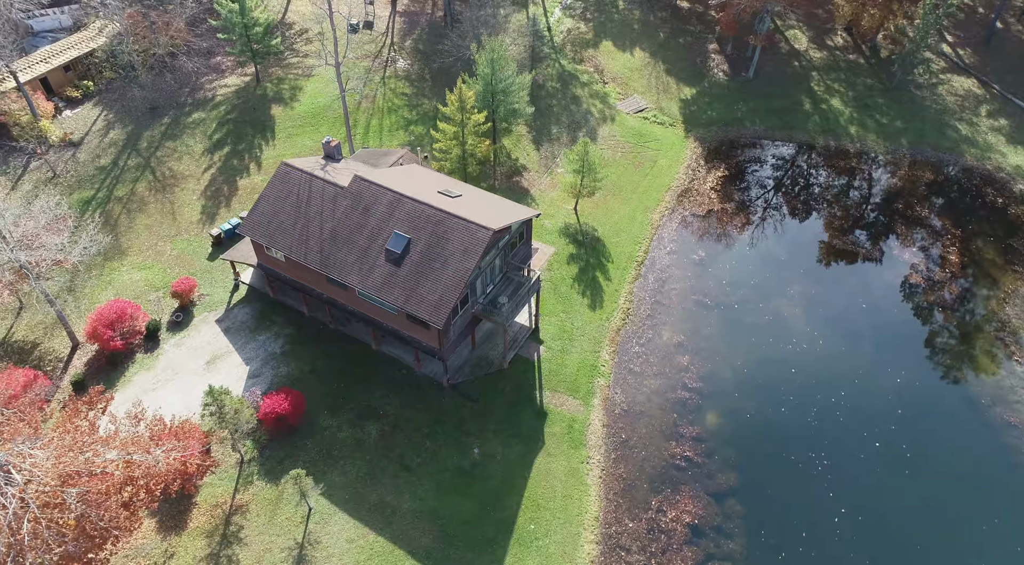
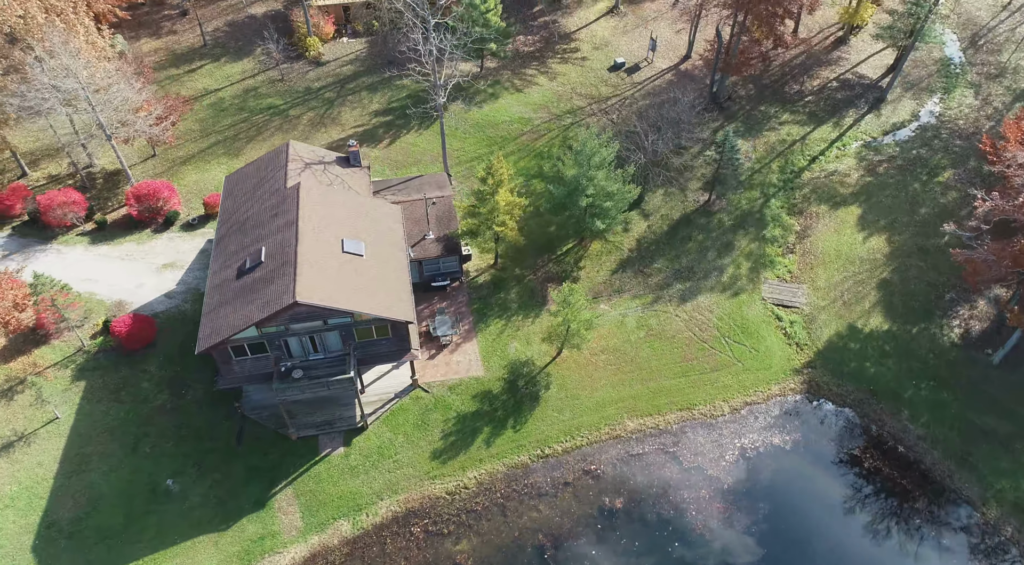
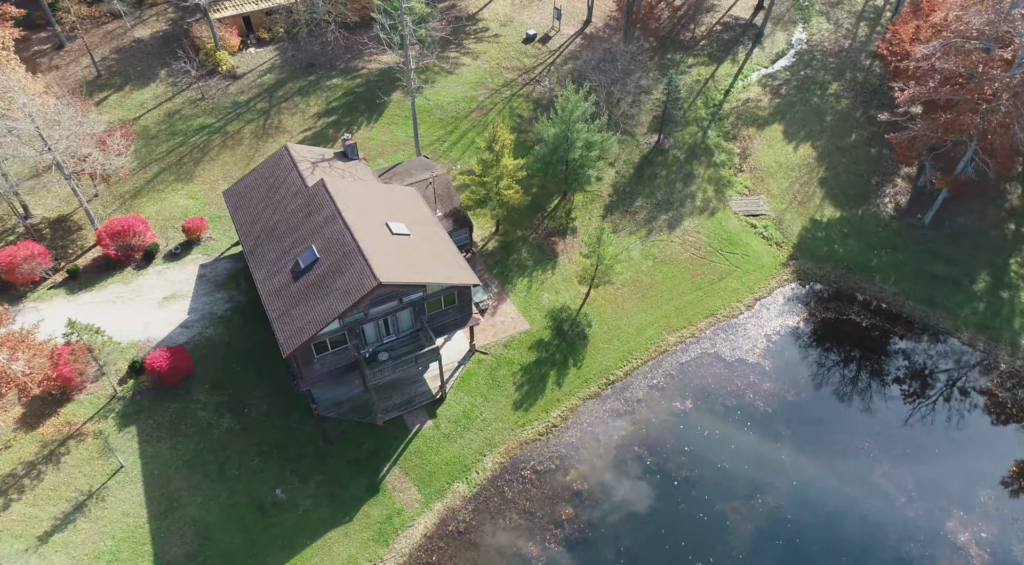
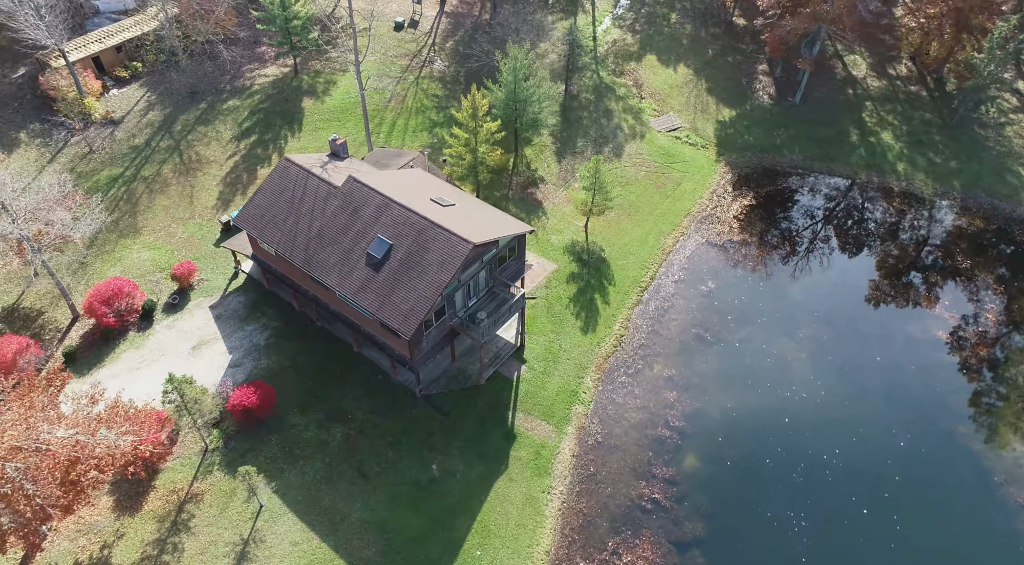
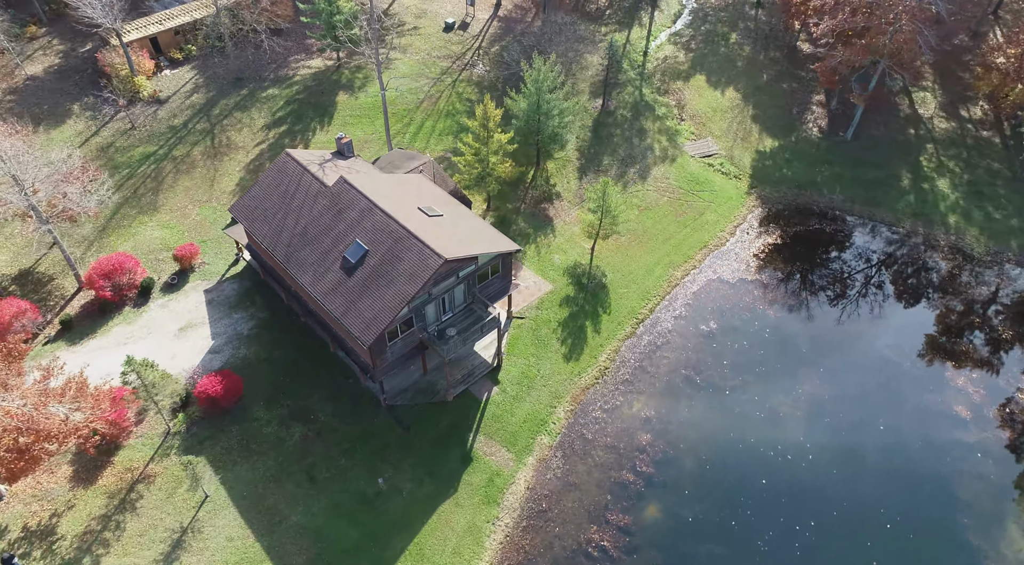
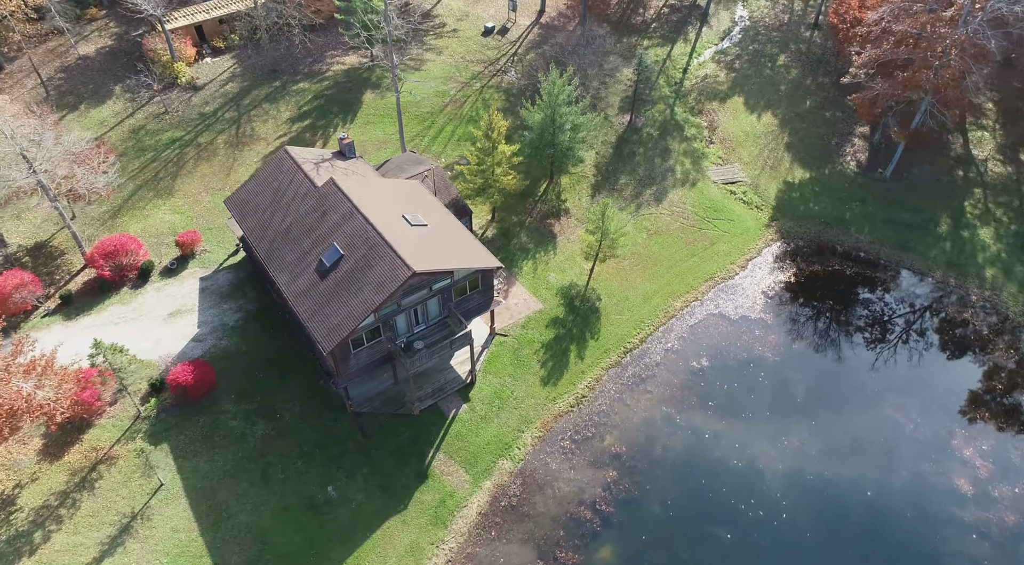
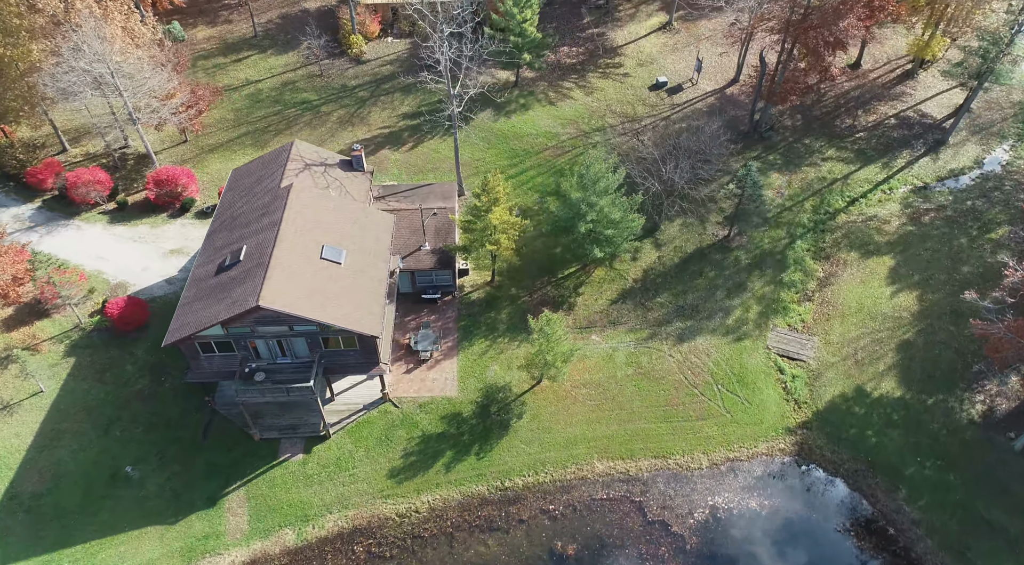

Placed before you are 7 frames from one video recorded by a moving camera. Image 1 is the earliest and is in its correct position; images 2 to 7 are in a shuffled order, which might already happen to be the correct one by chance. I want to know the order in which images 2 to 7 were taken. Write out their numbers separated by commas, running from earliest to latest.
4, 5, 6, 3, 2, 7
